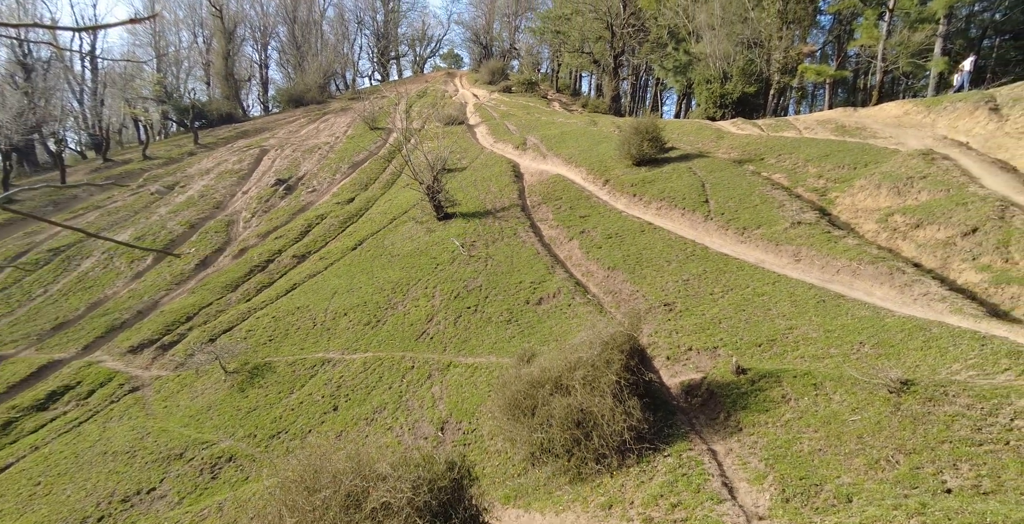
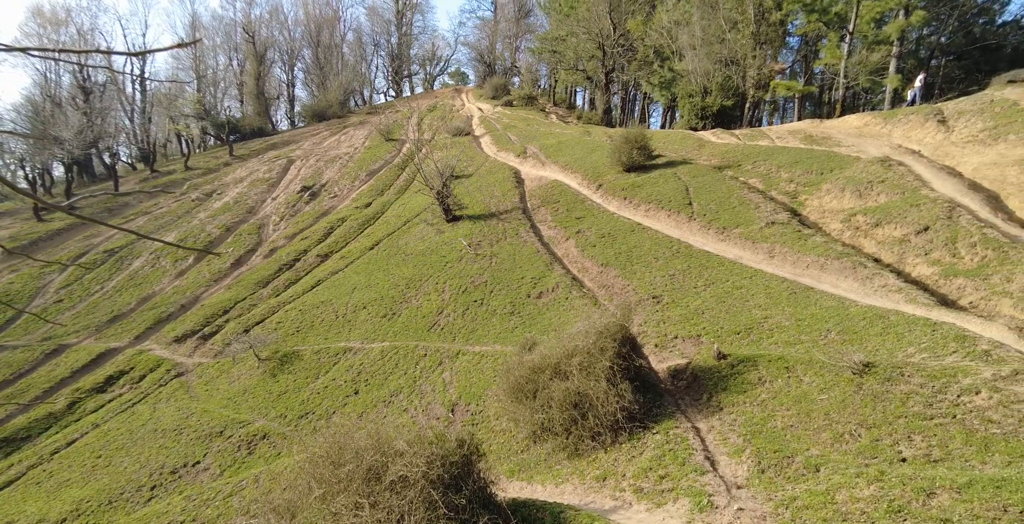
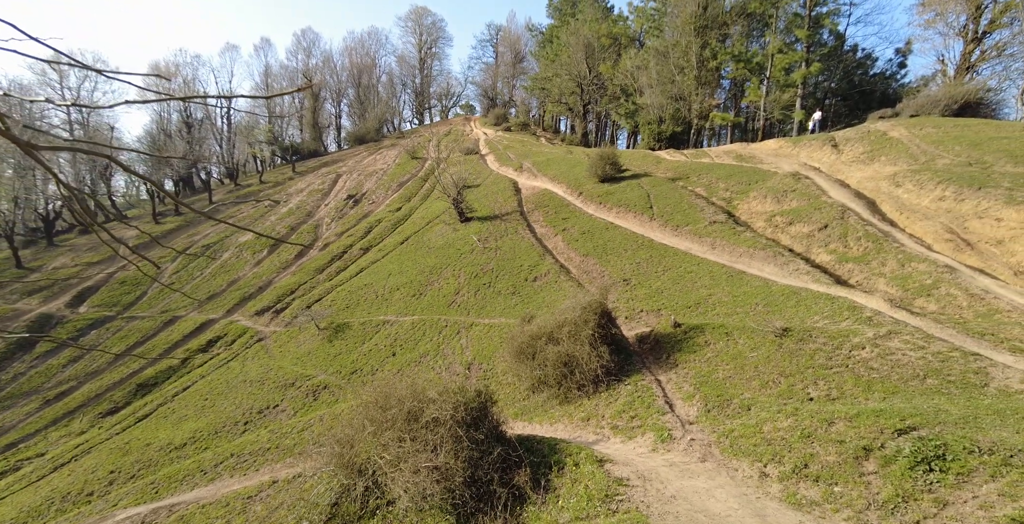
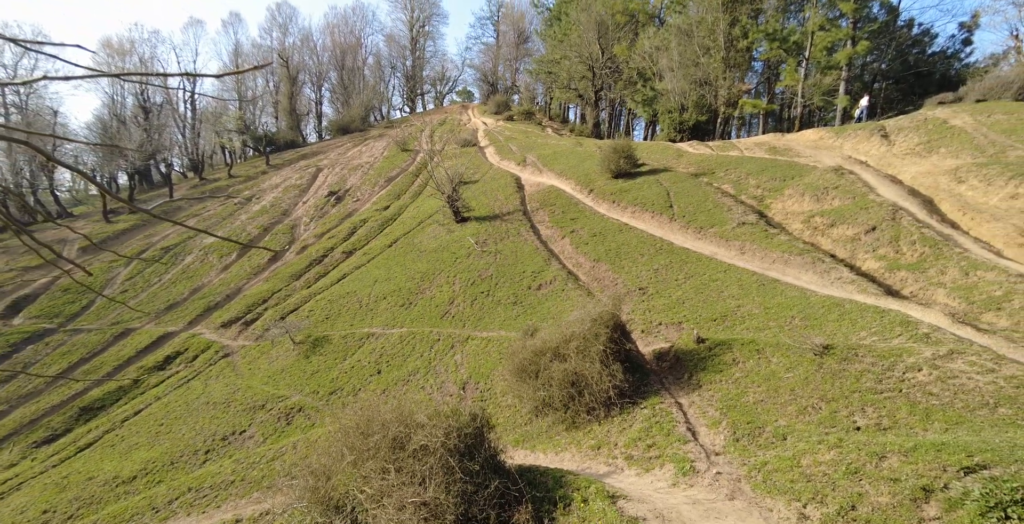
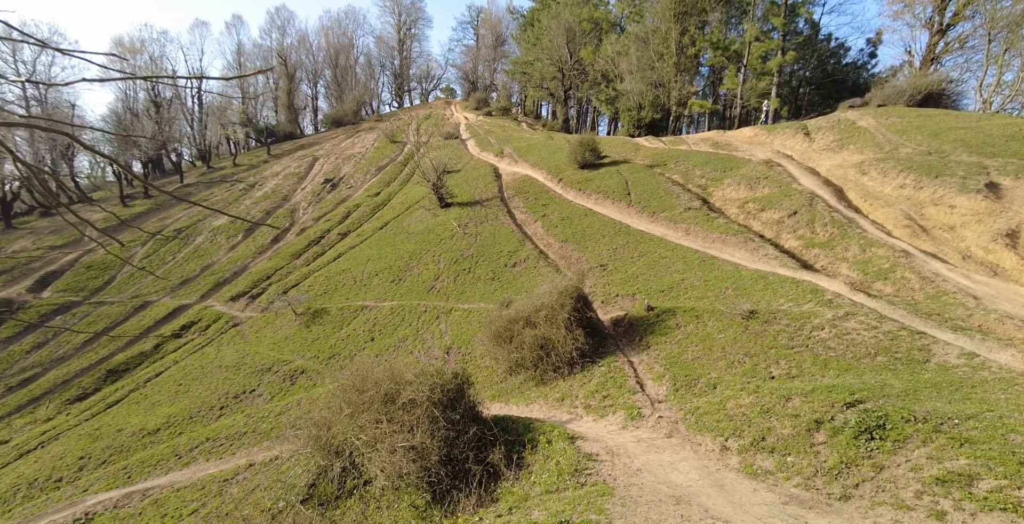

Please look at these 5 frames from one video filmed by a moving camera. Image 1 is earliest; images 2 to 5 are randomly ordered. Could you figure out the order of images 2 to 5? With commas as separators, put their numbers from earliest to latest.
2, 4, 3, 5
